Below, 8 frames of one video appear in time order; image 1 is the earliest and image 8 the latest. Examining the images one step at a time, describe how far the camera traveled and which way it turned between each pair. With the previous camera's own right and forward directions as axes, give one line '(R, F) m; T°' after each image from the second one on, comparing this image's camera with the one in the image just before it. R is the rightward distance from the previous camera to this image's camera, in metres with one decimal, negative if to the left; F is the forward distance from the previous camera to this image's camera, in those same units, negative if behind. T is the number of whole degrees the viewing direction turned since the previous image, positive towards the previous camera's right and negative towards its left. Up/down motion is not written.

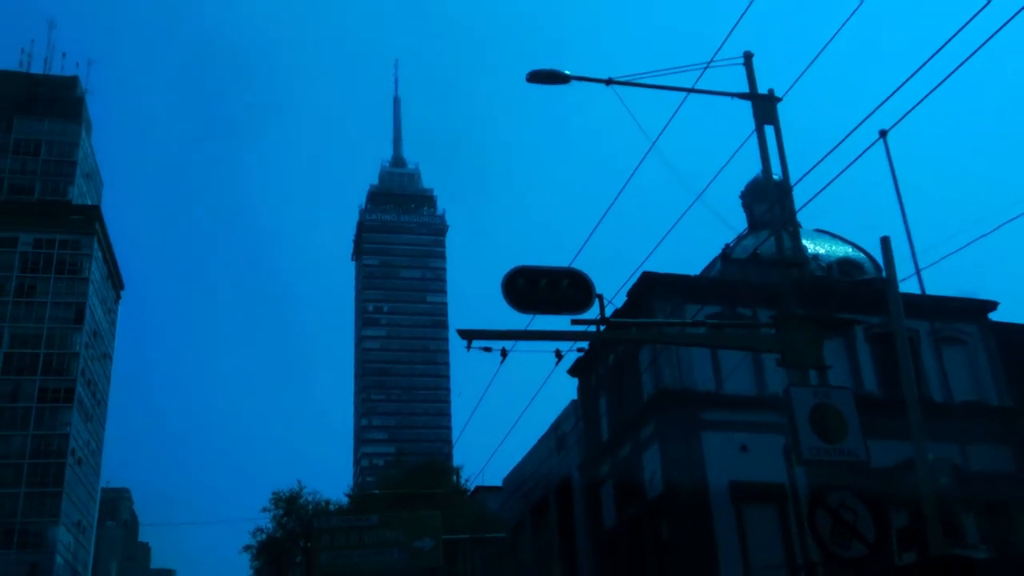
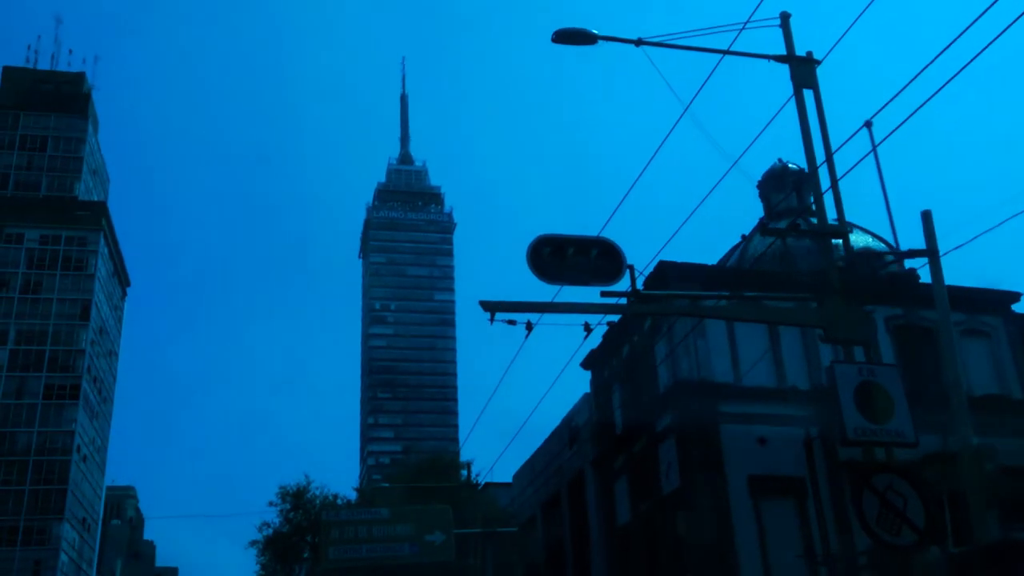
(-0.2, +0.7) m; 0°
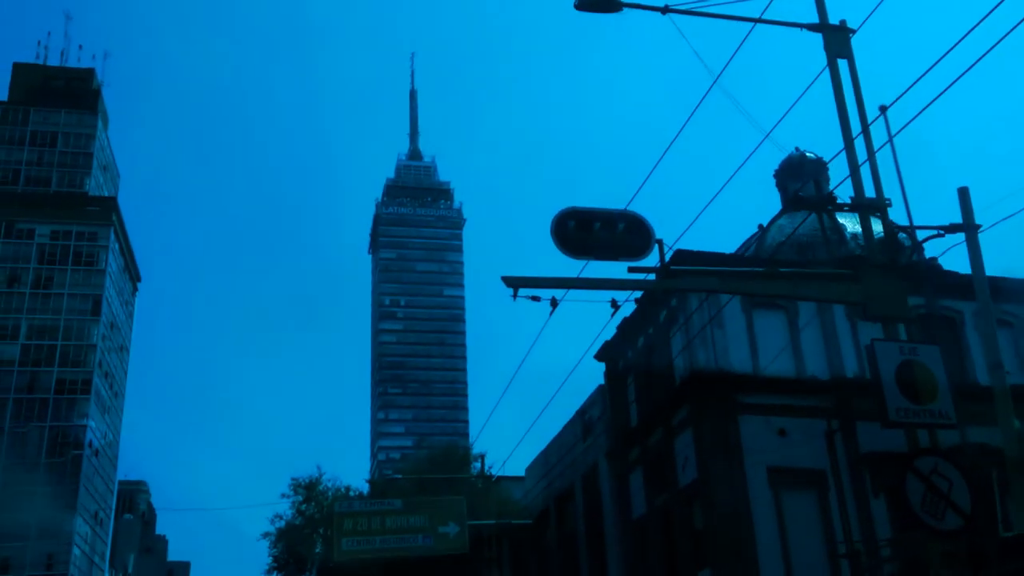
(-0.1, +0.4) m; -1°
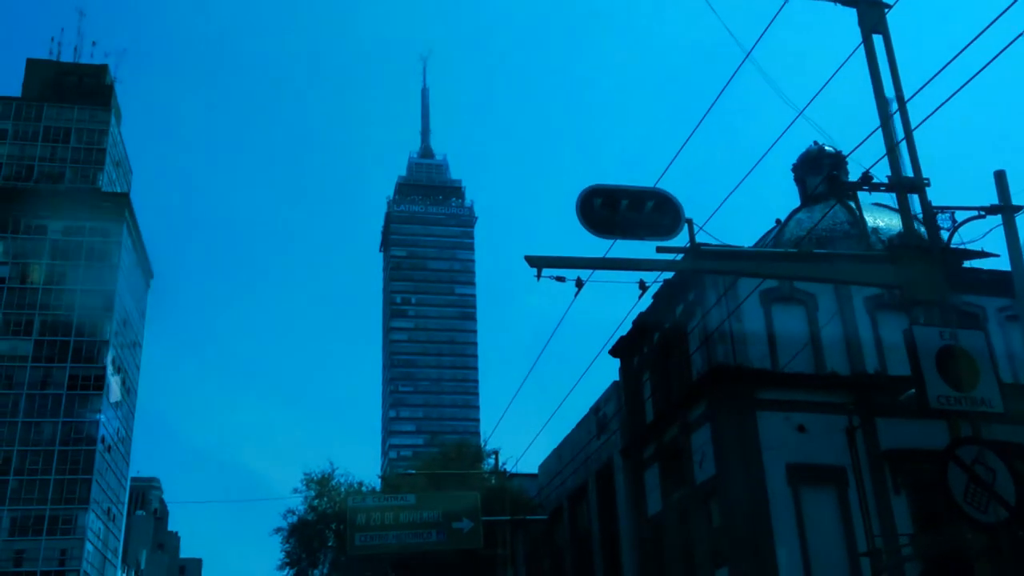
(-0.1, +0.3) m; -1°
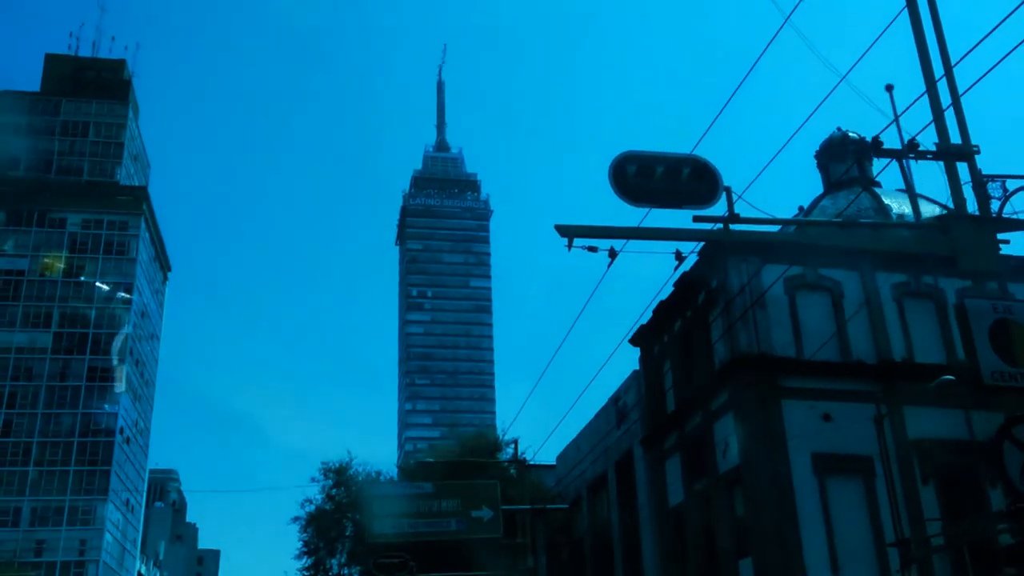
(-0.1, +0.4) m; -1°
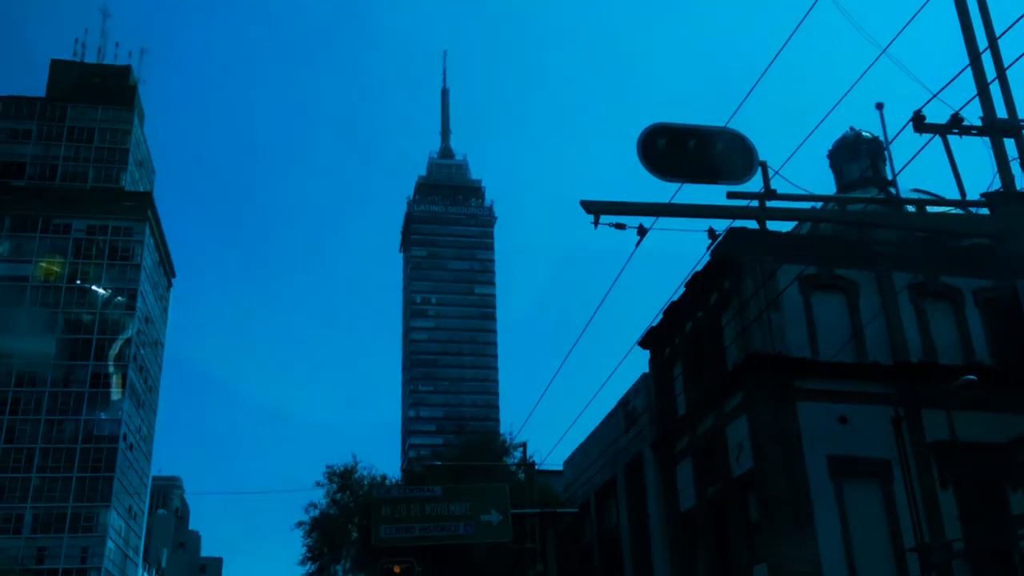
(-0.1, +0.5) m; 0°
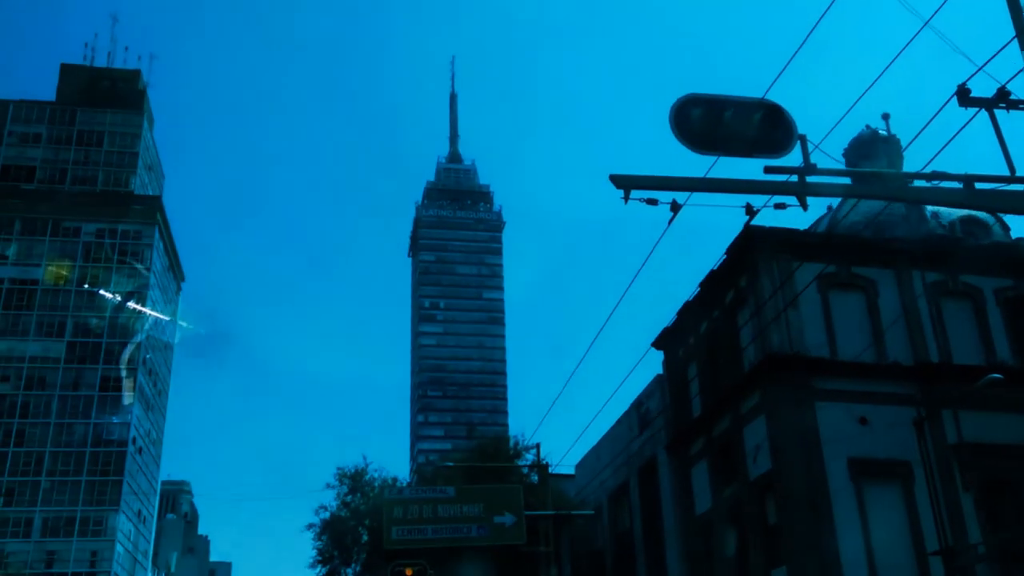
(-0.1, +0.4) m; 0°
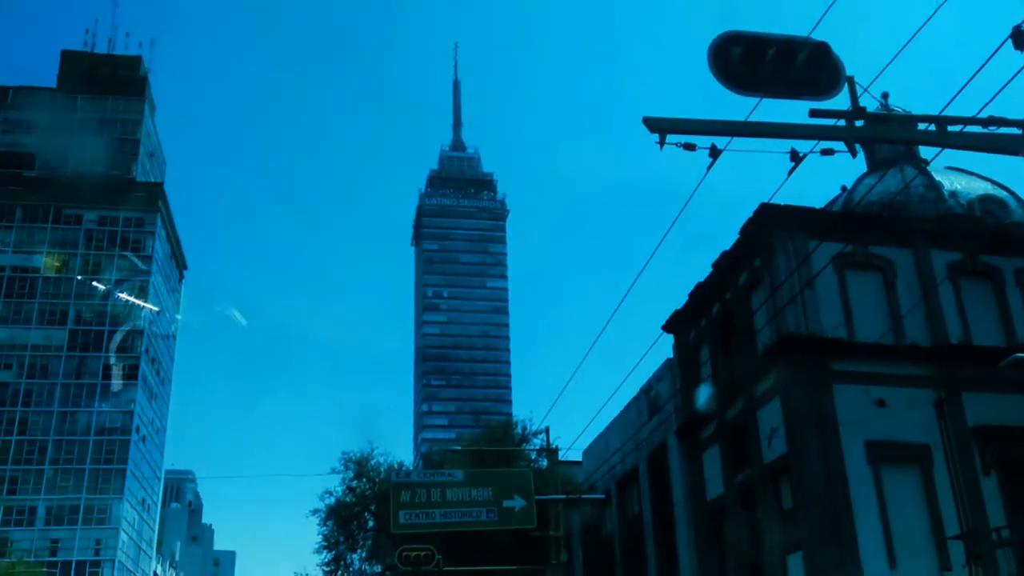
(-0.1, +0.6) m; 0°
